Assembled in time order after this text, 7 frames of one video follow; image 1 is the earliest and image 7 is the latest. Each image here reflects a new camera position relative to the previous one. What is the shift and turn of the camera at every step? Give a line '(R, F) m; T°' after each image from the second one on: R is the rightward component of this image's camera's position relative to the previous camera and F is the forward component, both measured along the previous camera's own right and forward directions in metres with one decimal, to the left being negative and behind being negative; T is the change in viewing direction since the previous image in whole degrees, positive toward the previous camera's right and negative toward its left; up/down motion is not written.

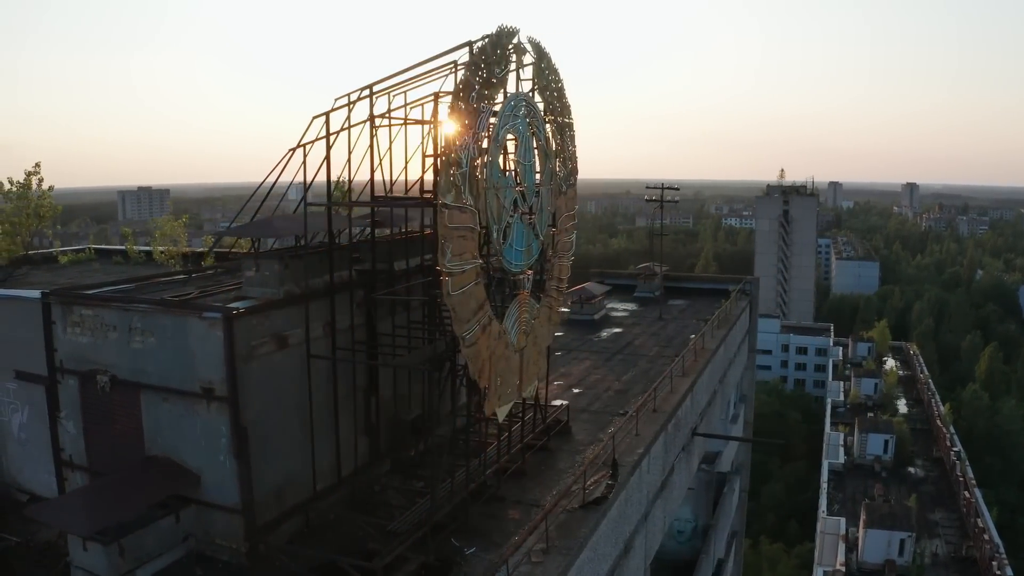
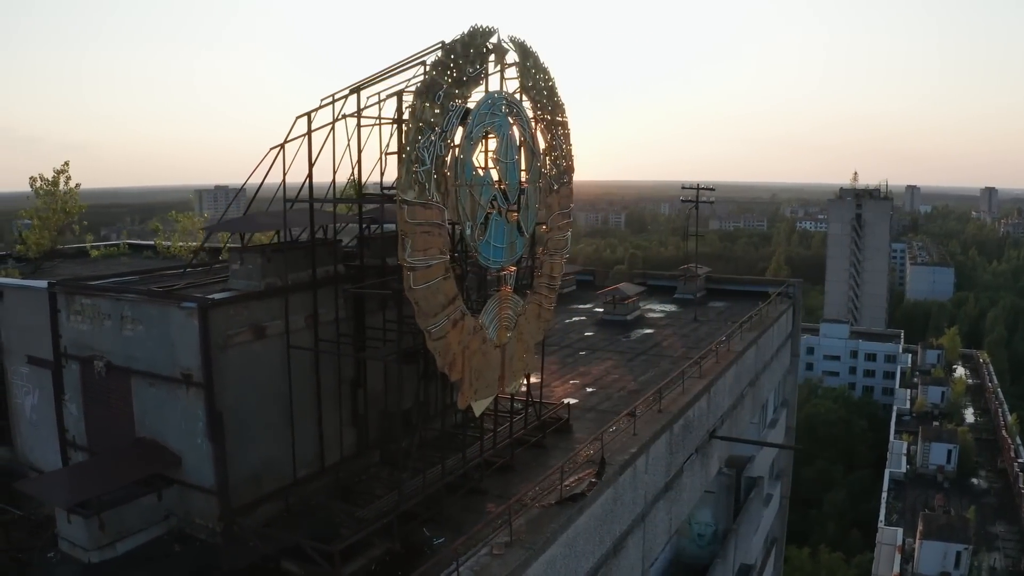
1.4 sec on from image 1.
(+1.3, -0.1) m; -5°
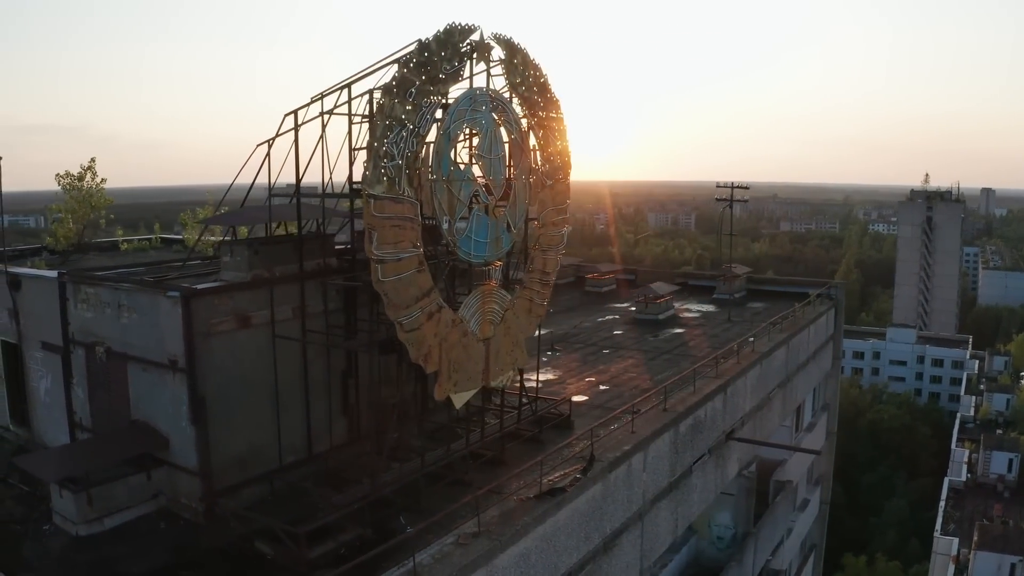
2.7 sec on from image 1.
(+1.2, -0.1) m; -4°
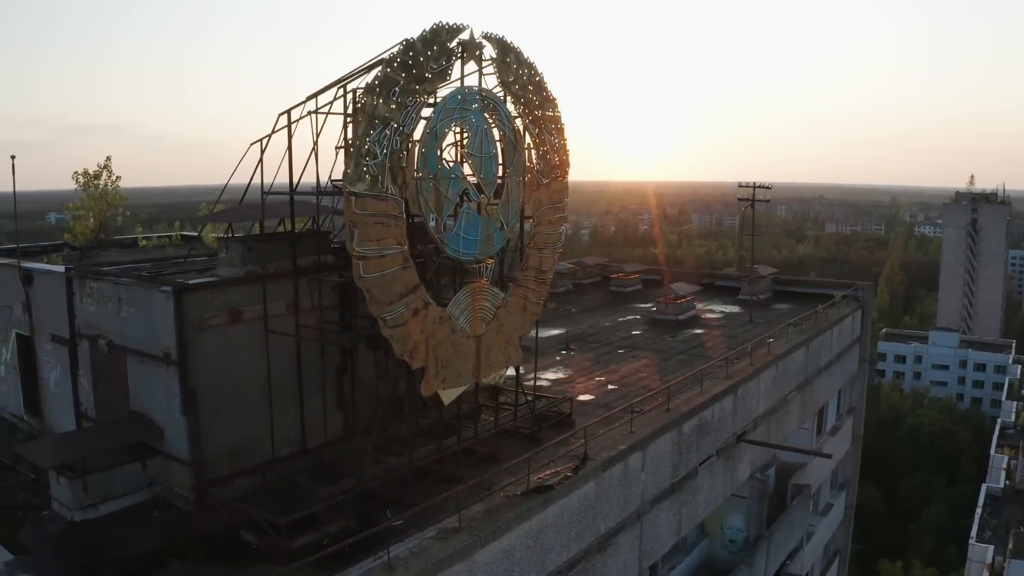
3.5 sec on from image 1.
(+0.8, -0.1) m; -3°
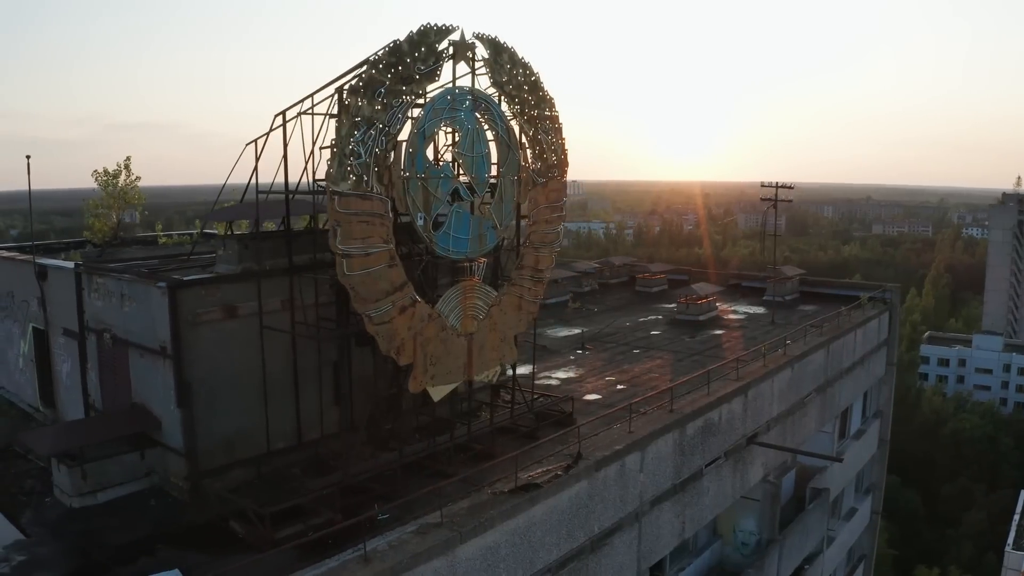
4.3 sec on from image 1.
(+0.8, -0.1) m; -3°
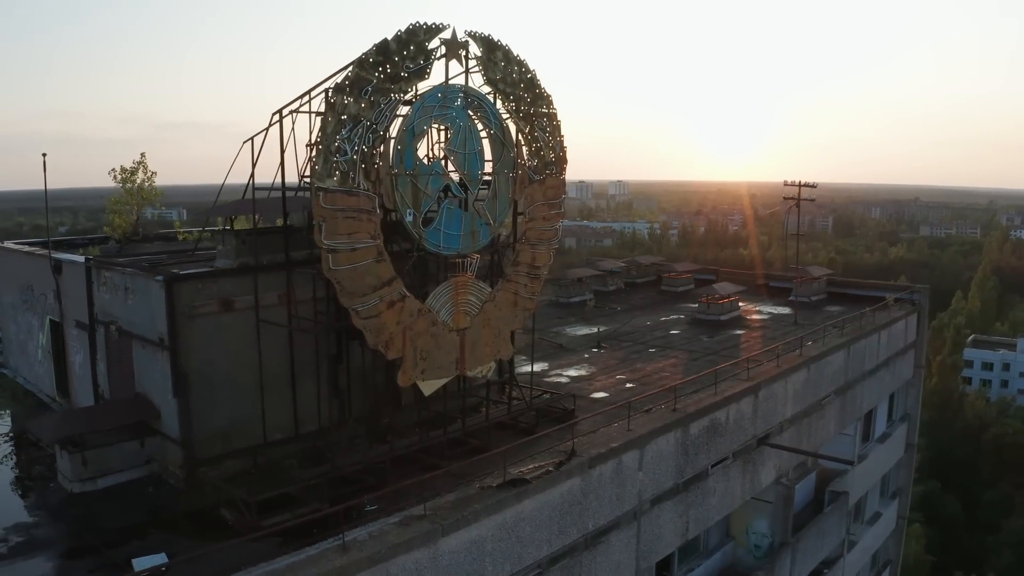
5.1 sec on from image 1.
(+0.8, -0.1) m; -3°
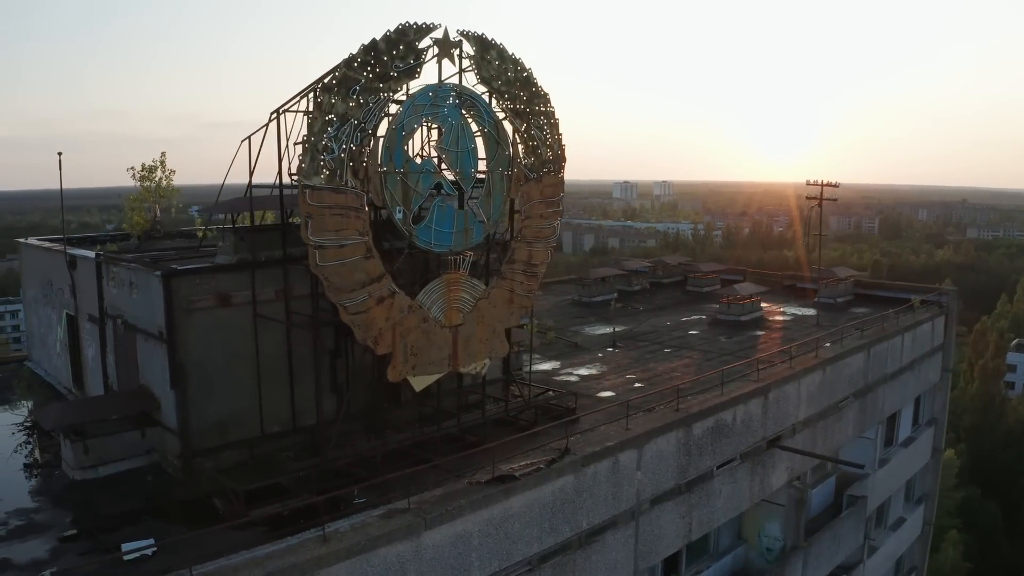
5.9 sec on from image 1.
(+0.7, -0.1) m; -3°
